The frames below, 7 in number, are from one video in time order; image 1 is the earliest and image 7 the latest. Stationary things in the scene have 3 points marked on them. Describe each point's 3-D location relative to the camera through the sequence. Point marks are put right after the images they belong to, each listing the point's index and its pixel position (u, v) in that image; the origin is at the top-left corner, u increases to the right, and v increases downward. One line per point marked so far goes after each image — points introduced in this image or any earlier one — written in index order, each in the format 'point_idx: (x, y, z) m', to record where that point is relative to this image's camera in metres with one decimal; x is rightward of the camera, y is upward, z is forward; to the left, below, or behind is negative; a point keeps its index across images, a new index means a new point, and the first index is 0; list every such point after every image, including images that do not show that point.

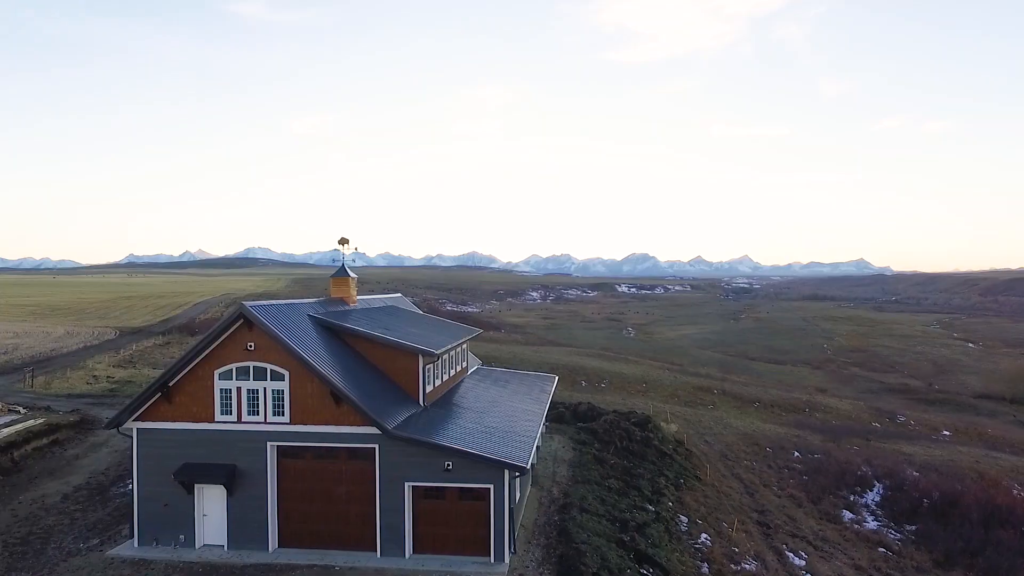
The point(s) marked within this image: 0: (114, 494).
0: (-11.9, -6.2, +18.7) m
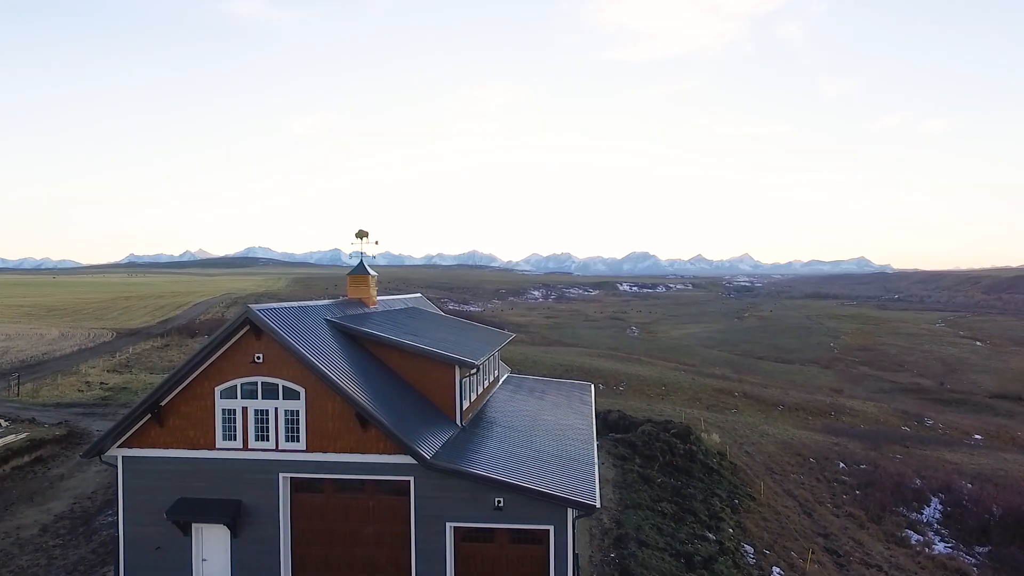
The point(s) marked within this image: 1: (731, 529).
0: (-10.7, -6.2, +16.4) m
1: (+6.3, -7.0, +18.1) m
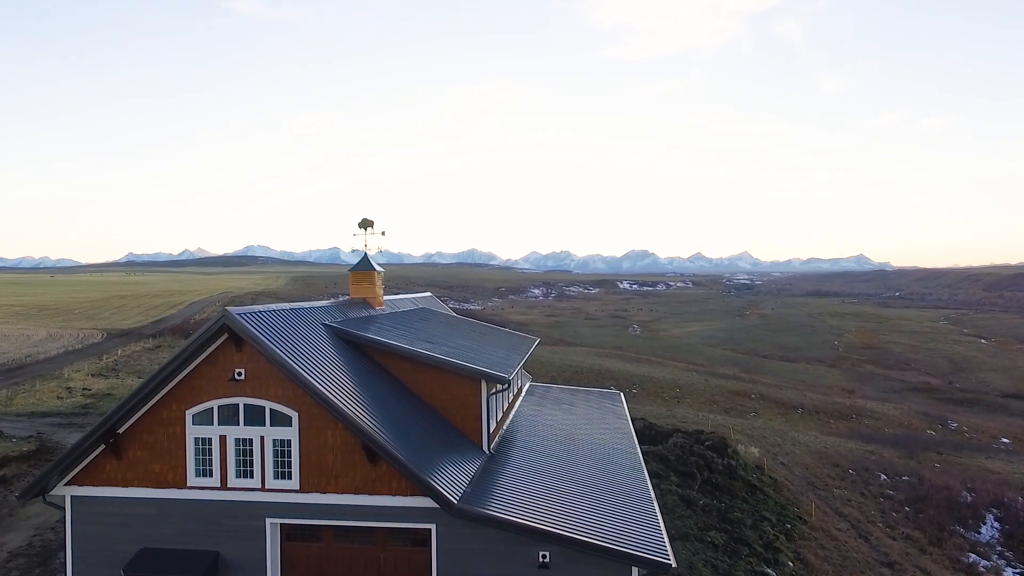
0: (-10.1, -6.1, +14.0) m
1: (+7.0, -6.9, +15.8) m
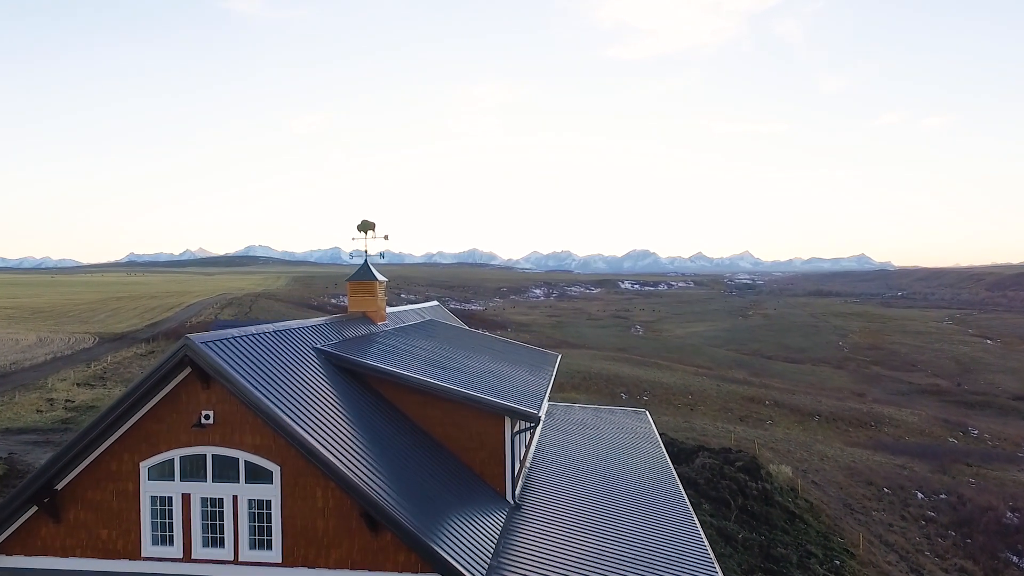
0: (-9.6, -6.4, +12.1) m
1: (+7.5, -7.1, +13.9) m
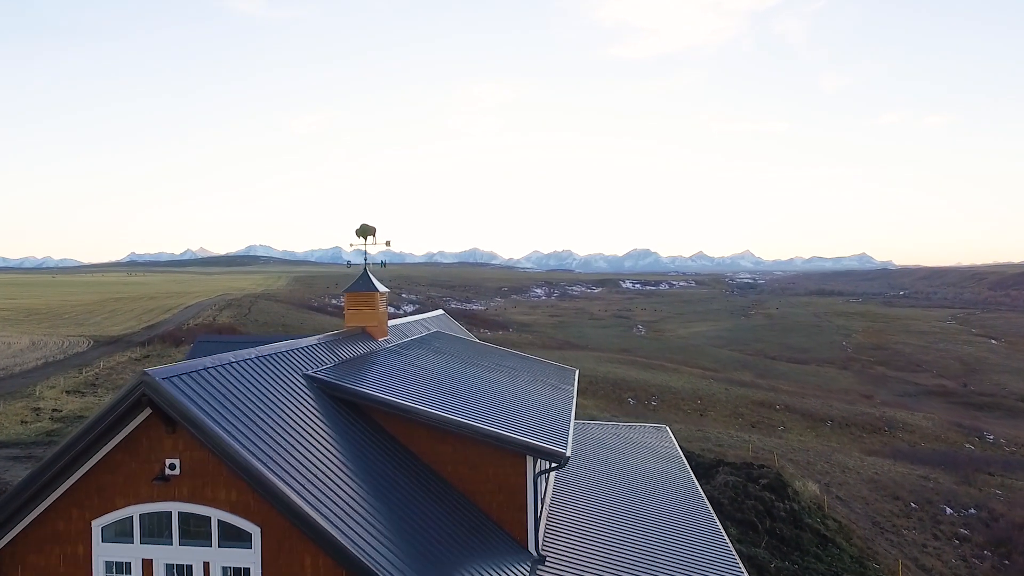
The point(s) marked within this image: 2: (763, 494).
0: (-9.3, -6.6, +10.9) m
1: (+7.8, -7.3, +12.6) m
2: (+7.7, -6.3, +19.3) m
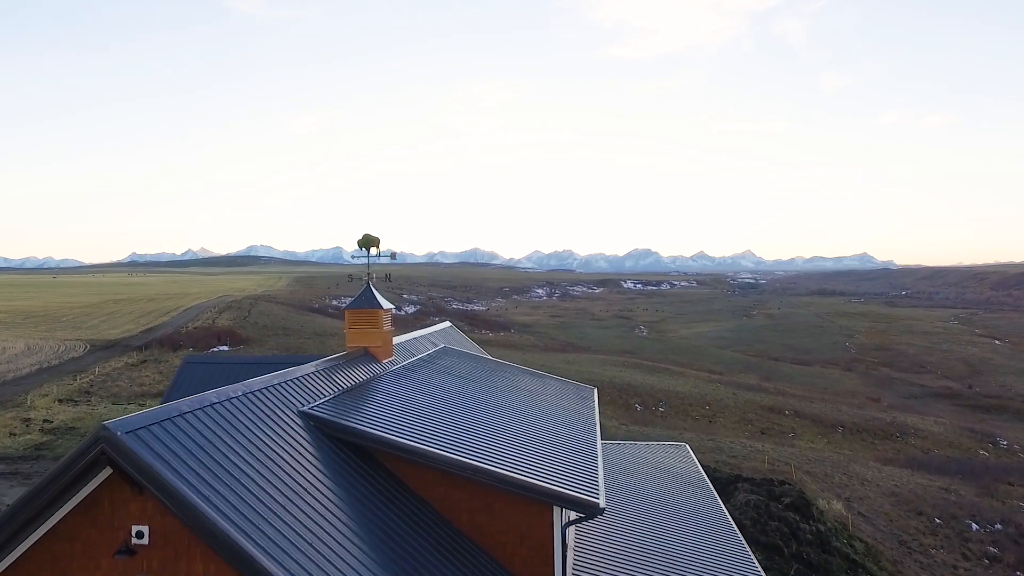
0: (-9.0, -6.9, +9.9) m
1: (+8.0, -7.6, +11.6) m
2: (+8.0, -6.6, +18.3) m
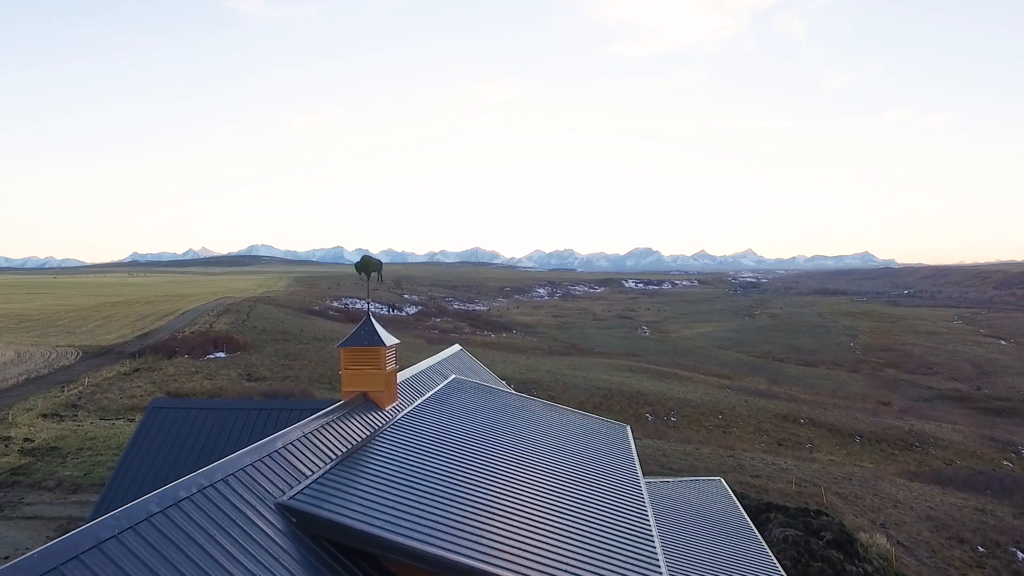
0: (-8.6, -7.3, +8.2) m
1: (+8.4, -8.0, +9.9) m
2: (+8.4, -7.0, +16.6) m
